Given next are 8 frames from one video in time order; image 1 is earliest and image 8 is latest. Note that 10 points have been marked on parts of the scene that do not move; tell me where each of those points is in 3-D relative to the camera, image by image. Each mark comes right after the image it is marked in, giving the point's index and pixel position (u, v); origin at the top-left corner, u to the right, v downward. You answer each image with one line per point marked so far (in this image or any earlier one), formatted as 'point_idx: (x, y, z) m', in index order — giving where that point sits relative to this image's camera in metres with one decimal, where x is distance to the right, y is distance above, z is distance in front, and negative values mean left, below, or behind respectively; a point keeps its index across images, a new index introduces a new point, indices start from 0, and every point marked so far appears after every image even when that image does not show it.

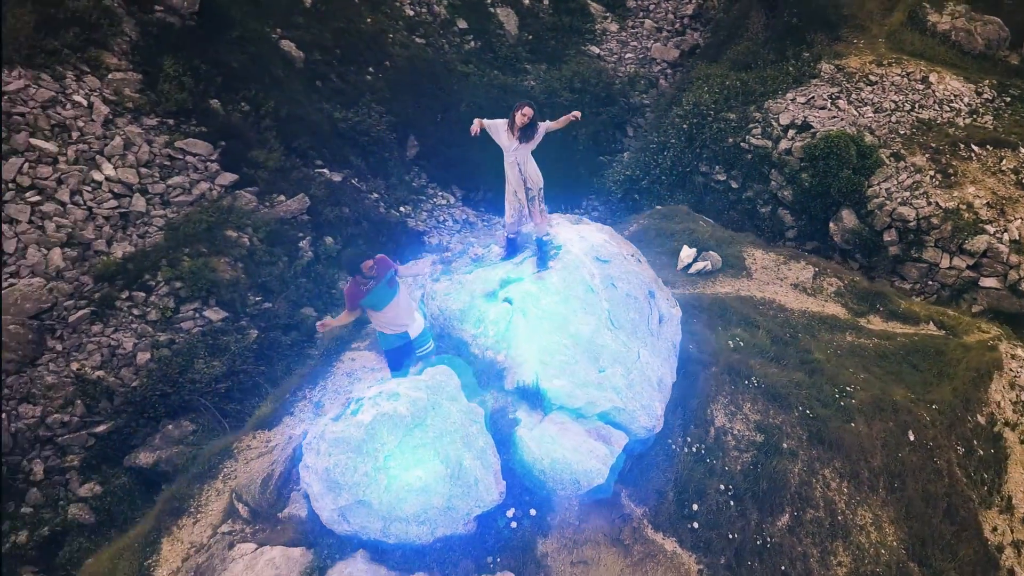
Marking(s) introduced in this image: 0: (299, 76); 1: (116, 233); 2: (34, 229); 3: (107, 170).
0: (-3.8, +3.8, +14.7) m
1: (-5.4, +0.8, +11.2) m
2: (-6.2, +0.8, +10.7) m
3: (-5.7, +1.7, +11.7) m
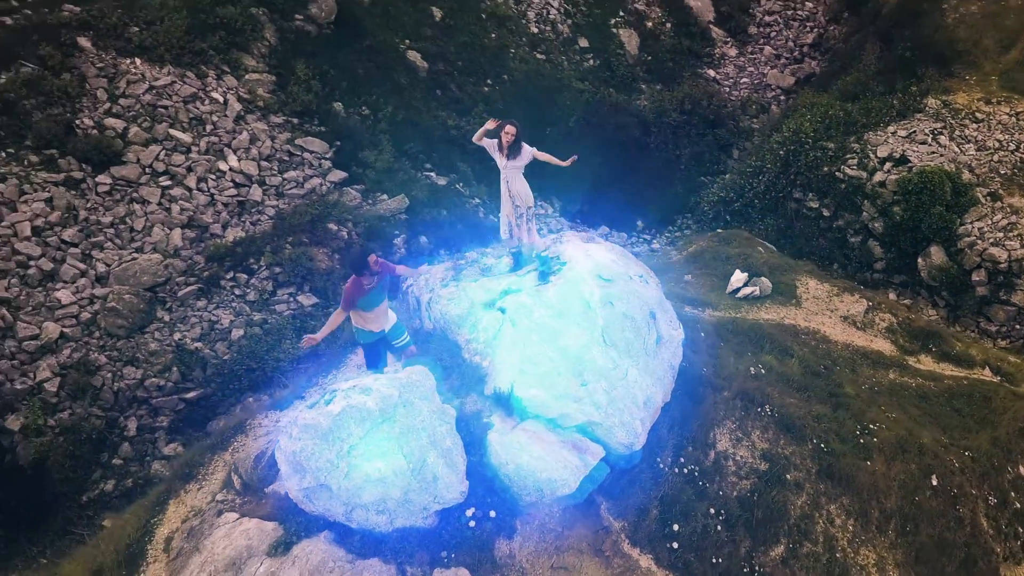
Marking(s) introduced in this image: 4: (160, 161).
0: (-1.8, +3.9, +15.6) m
1: (-4.2, +1.1, +12.3) m
2: (-5.1, +1.2, +12.0) m
3: (-4.4, +2.0, +12.9) m
4: (-5.3, +2.0, +12.5) m
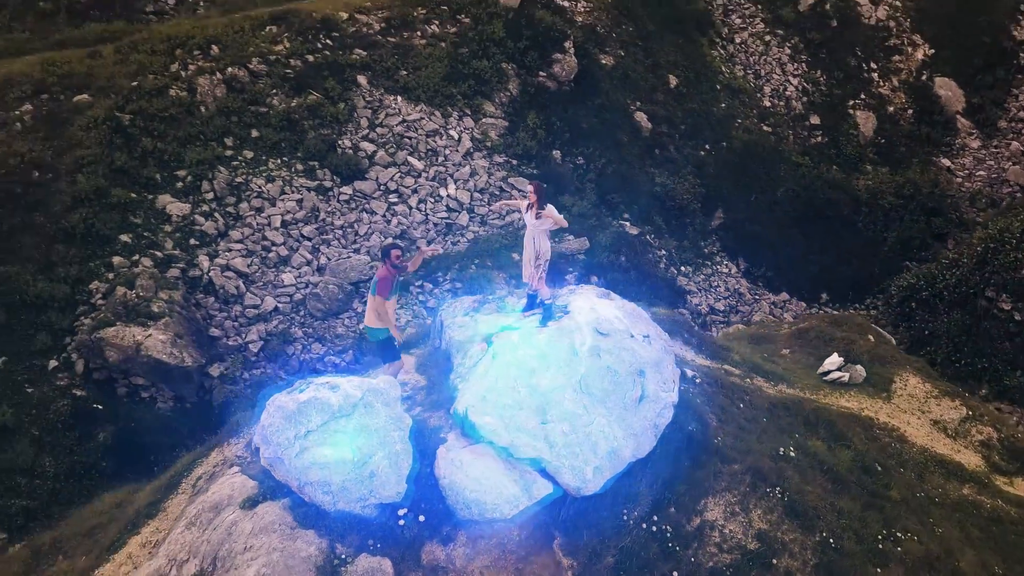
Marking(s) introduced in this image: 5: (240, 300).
0: (+2.5, +2.9, +16.5) m
1: (-1.3, +1.0, +14.2) m
2: (-2.2, +1.2, +14.2) m
3: (-1.1, +1.8, +14.9) m
4: (-2.1, +2.0, +14.7) m
5: (-4.2, -0.2, +12.7) m
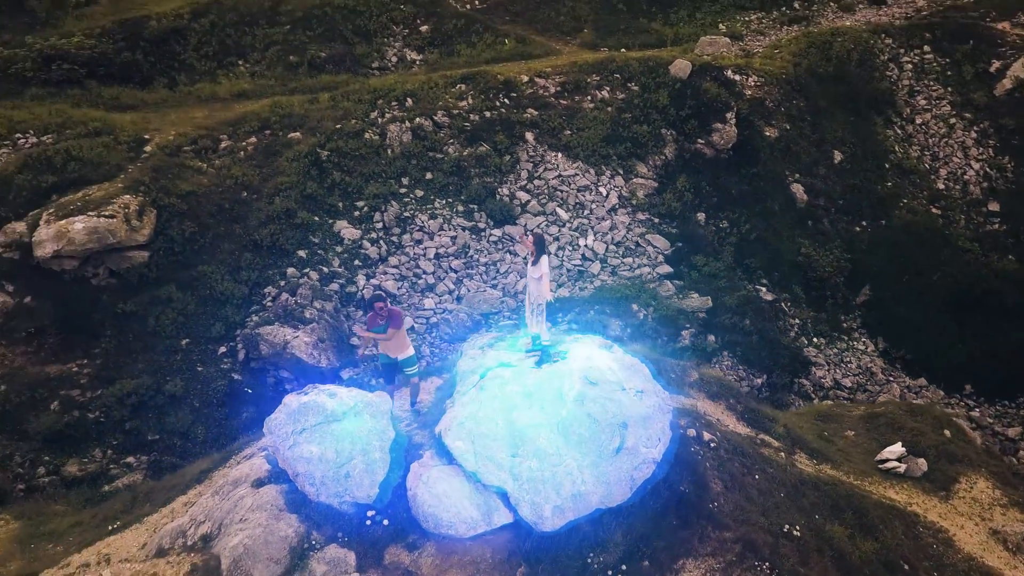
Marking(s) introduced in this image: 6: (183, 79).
0: (+5.5, +1.5, +16.4) m
1: (+1.0, +0.1, +15.1) m
2: (+0.2, +0.5, +15.4) m
3: (+1.5, +0.9, +15.7) m
4: (+0.6, +1.2, +15.9) m
5: (-2.3, -0.5, +14.4) m
6: (-7.9, +5.0, +19.8) m
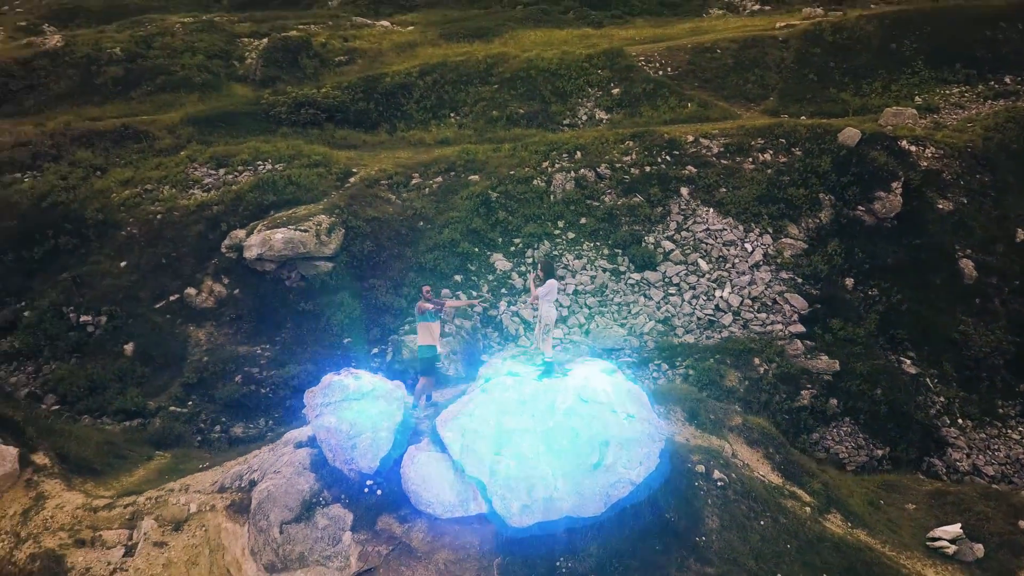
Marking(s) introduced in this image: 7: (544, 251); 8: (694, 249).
0: (+8.2, -0.1, +15.5) m
1: (+3.4, -0.8, +15.5) m
2: (+2.8, -0.4, +16.1) m
3: (+4.1, -0.1, +16.0) m
4: (+3.3, +0.2, +16.5) m
5: (0.0, -1.0, +15.8) m
6: (-3.1, +4.5, +22.9) m
7: (+0.7, +0.8, +17.0) m
8: (+3.7, +0.8, +16.9) m
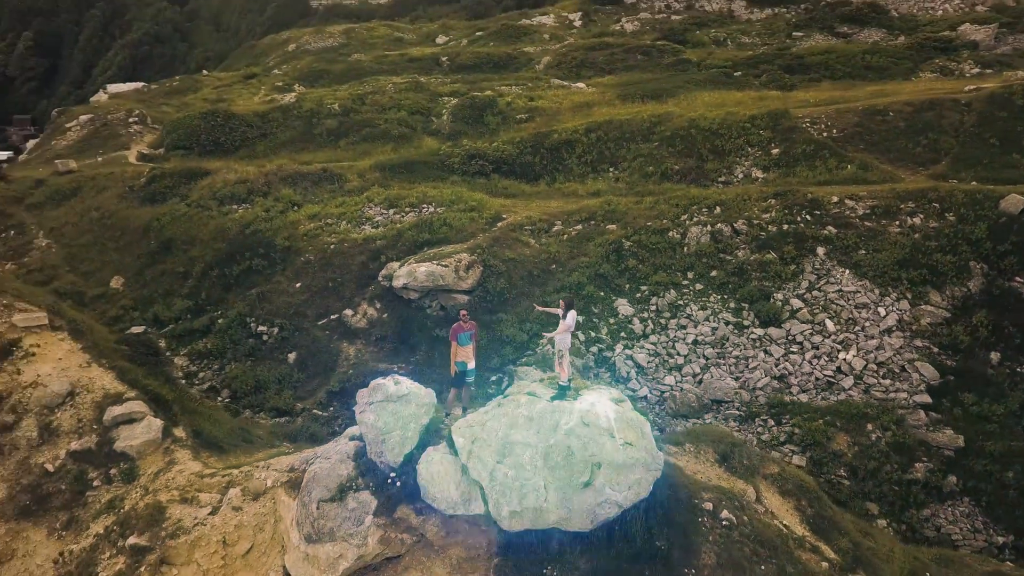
0: (+10.2, -1.5, +14.1) m
1: (+5.5, -1.9, +15.2) m
2: (+5.0, -1.5, +15.9) m
3: (+6.4, -1.3, +15.6) m
4: (+5.7, -1.0, +16.2) m
5: (+2.2, -1.9, +16.3) m
6: (+1.4, +3.3, +24.3) m
7: (+3.3, -0.3, +17.4) m
8: (+6.2, -0.4, +16.5) m
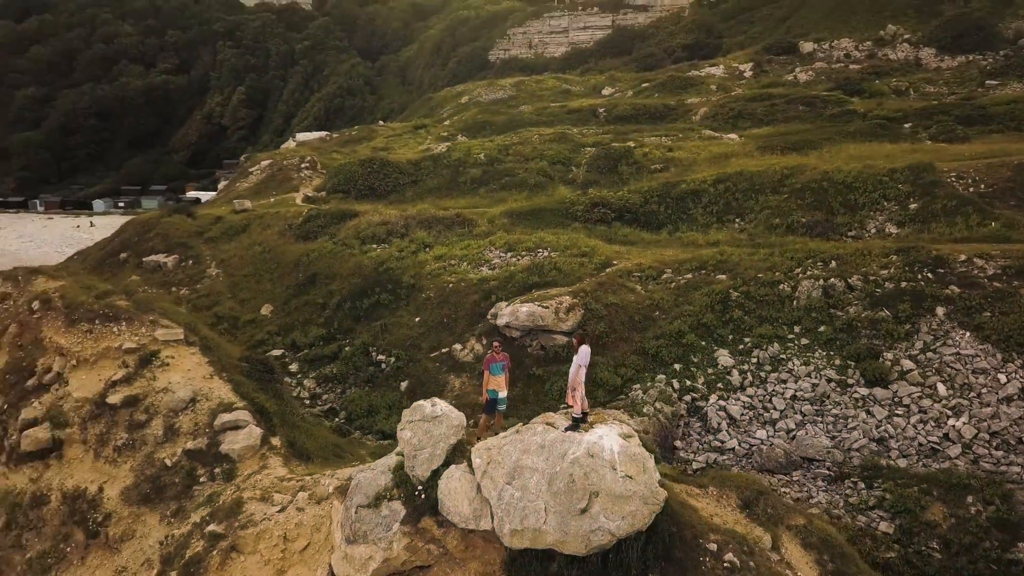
0: (+11.4, -2.7, +12.4) m
1: (+7.0, -3.0, +14.5) m
2: (+6.7, -2.6, +15.3) m
3: (+8.0, -2.4, +14.7) m
4: (+7.5, -2.1, +15.4) m
5: (+4.0, -2.9, +16.2) m
6: (+5.1, +1.8, +24.4) m
7: (+5.4, -1.4, +17.2) m
8: (+8.1, -1.6, +15.7) m
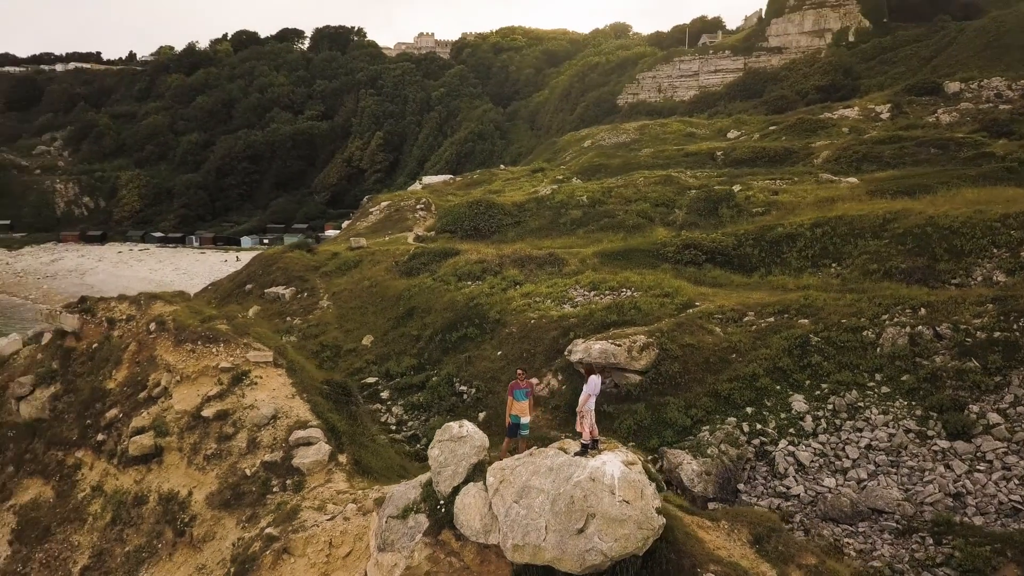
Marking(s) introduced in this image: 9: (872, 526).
0: (+12.0, -3.5, +11.0) m
1: (+8.0, -3.8, +13.8) m
2: (+7.8, -3.4, +14.6) m
3: (+9.0, -3.3, +13.8) m
4: (+8.6, -3.0, +14.7) m
5: (+5.3, -3.7, +15.9) m
6: (+7.8, +0.5, +24.1) m
7: (+6.9, -2.3, +16.7) m
8: (+9.3, -2.5, +14.8) m
9: (+6.2, -4.1, +14.0) m
